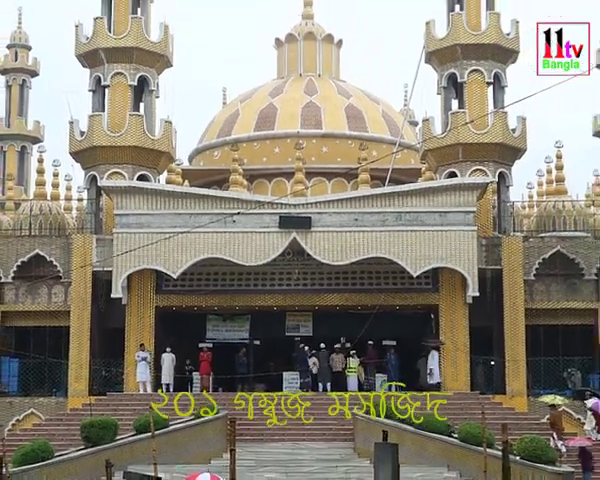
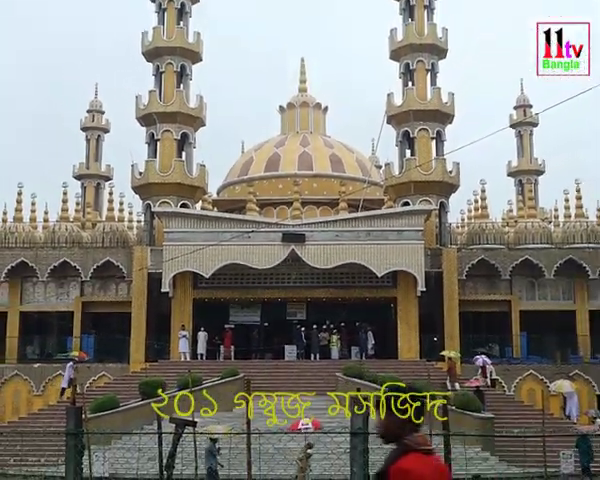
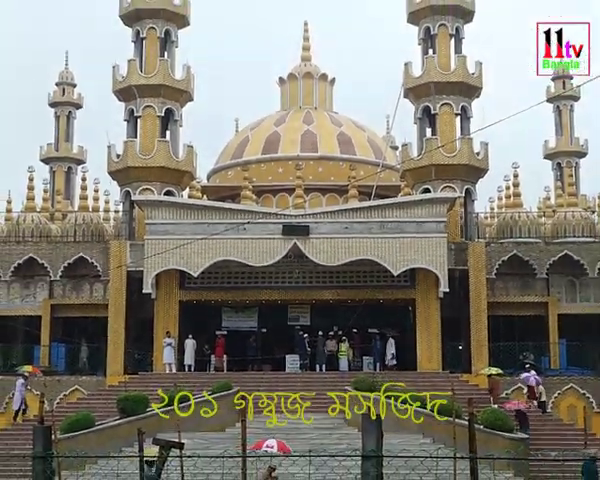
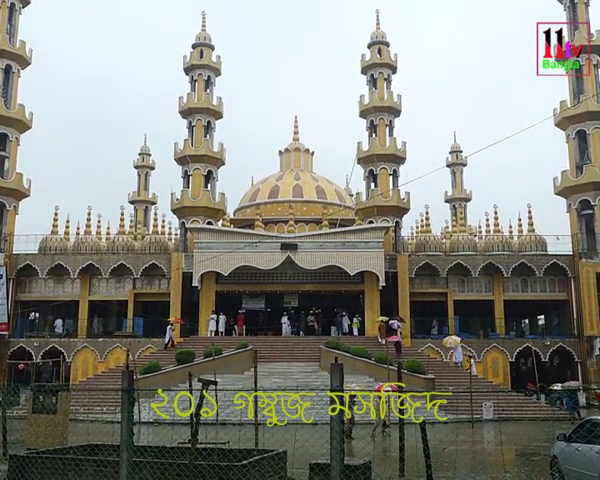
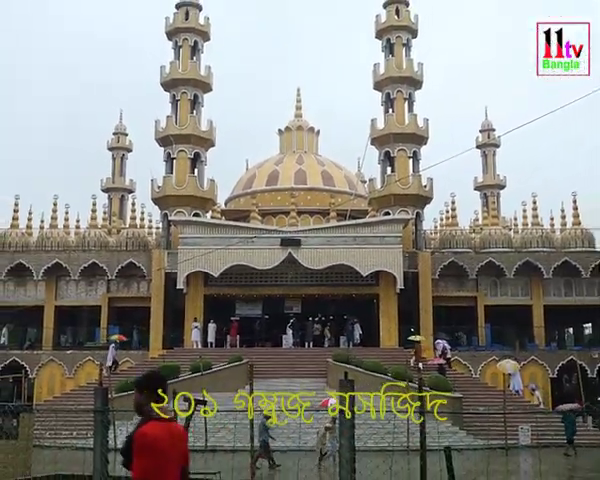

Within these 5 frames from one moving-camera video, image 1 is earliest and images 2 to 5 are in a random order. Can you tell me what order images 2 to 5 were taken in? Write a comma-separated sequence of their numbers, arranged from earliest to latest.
3, 2, 5, 4
